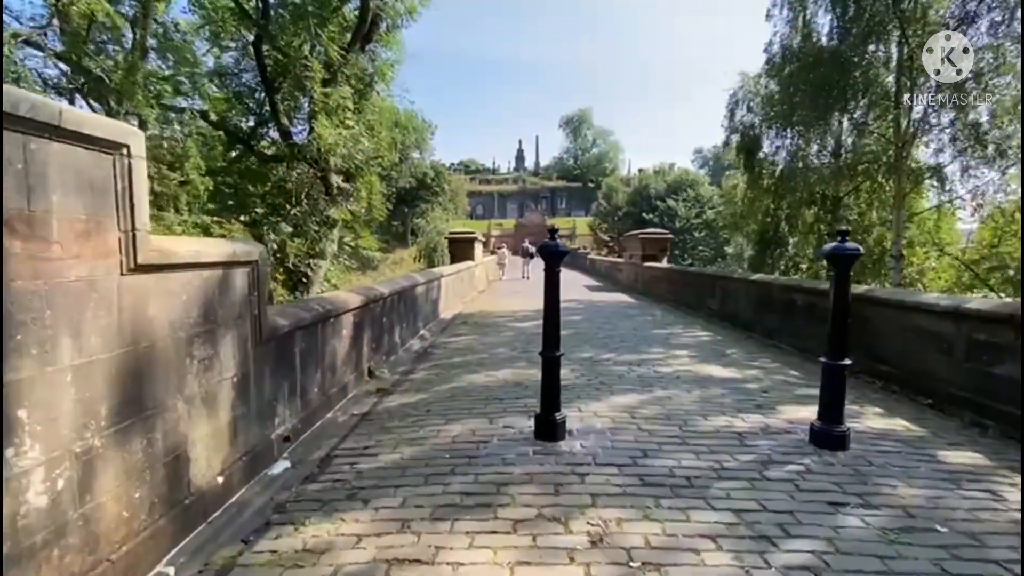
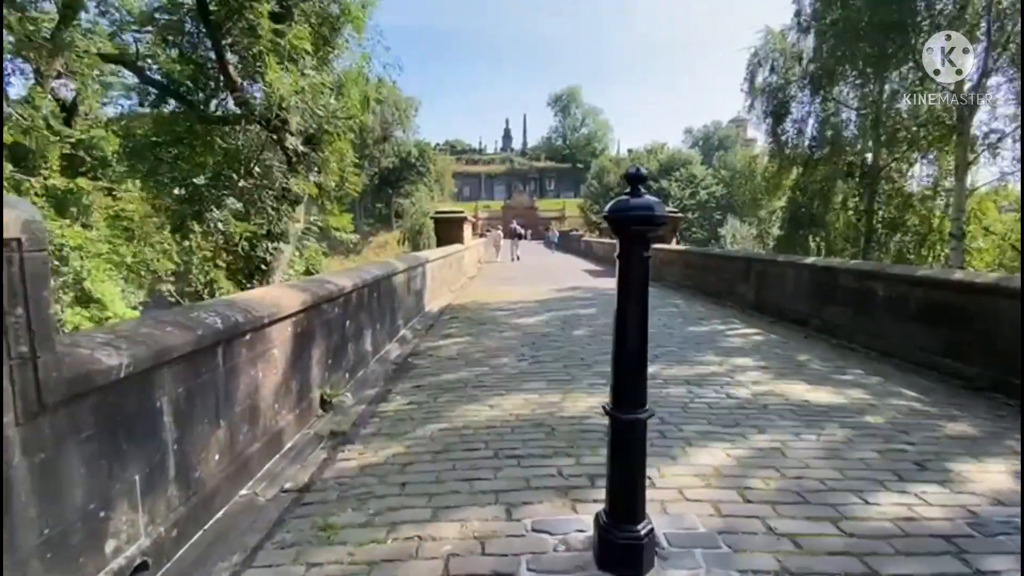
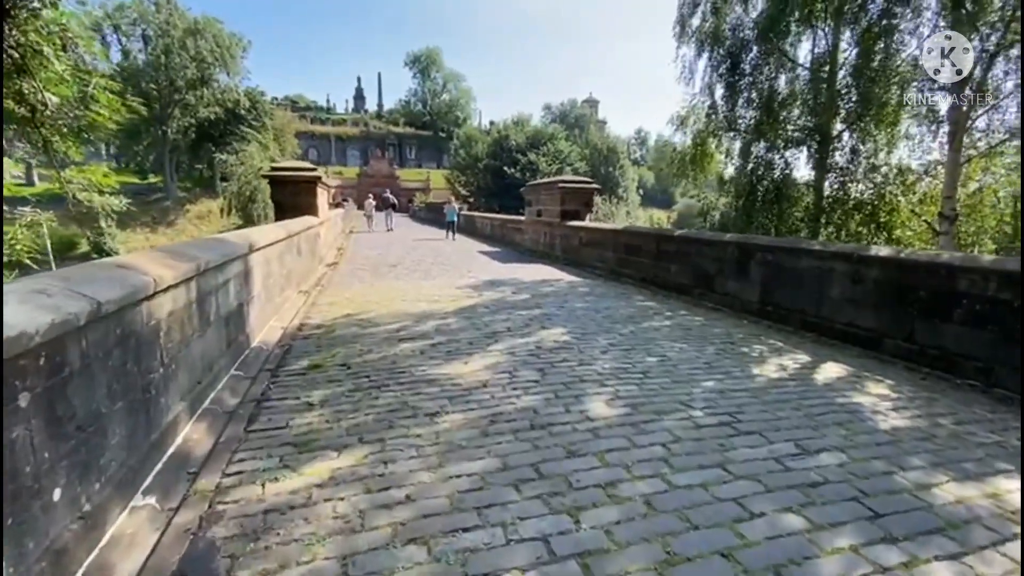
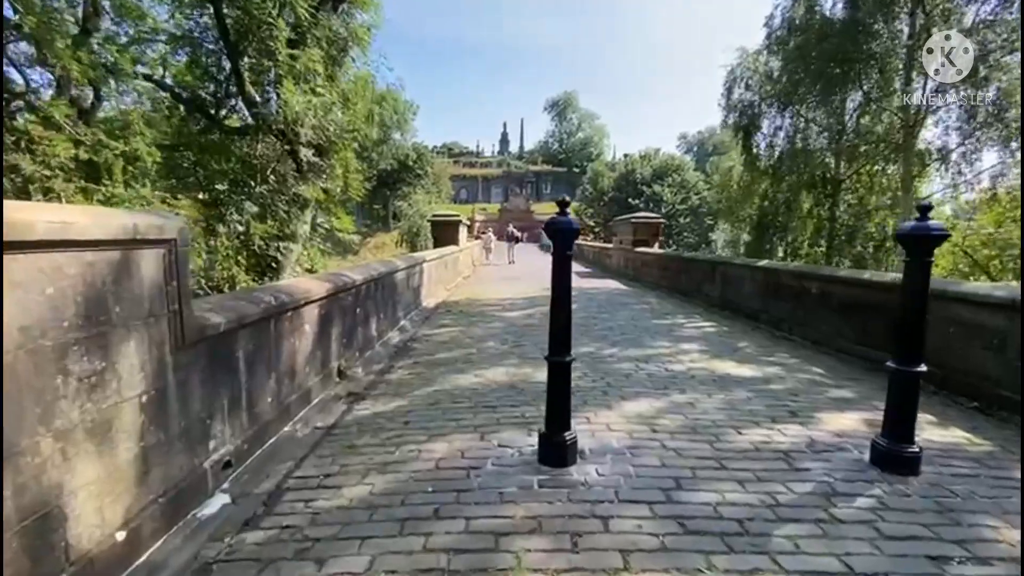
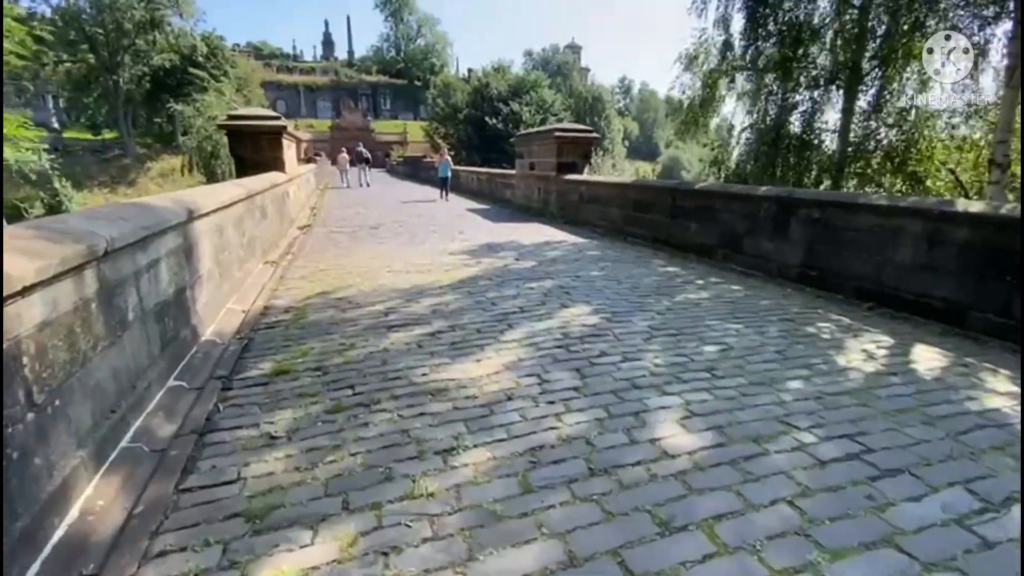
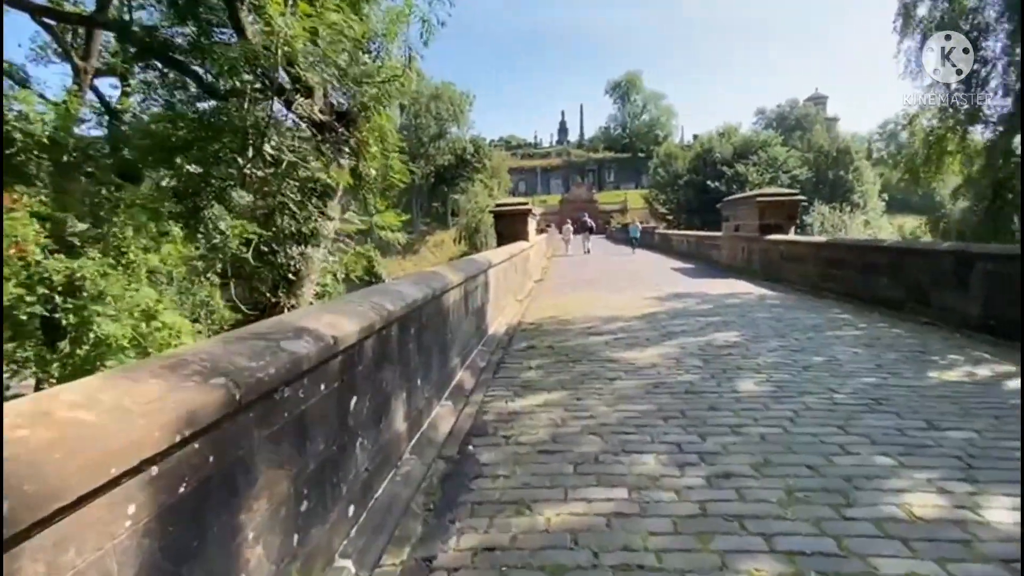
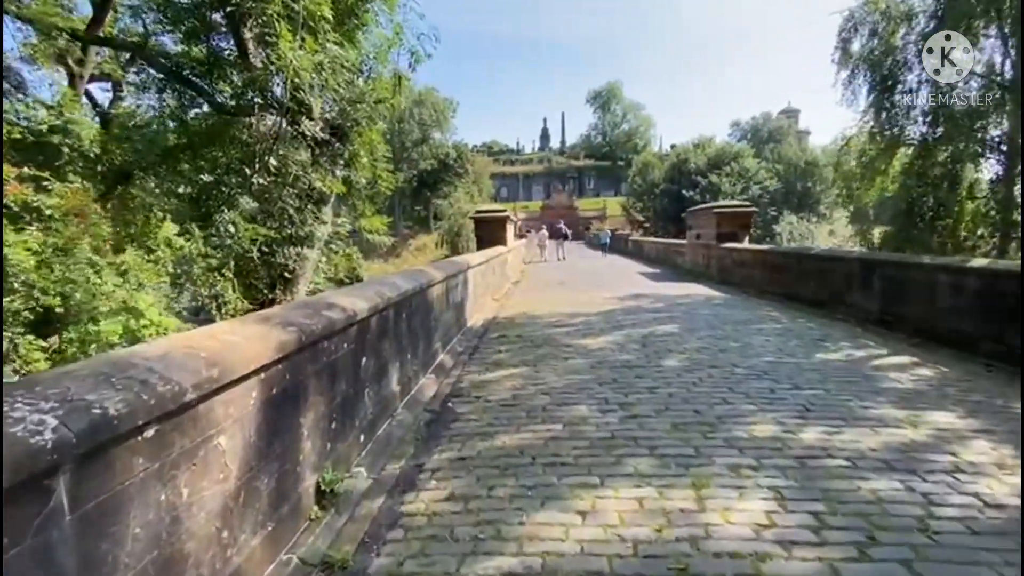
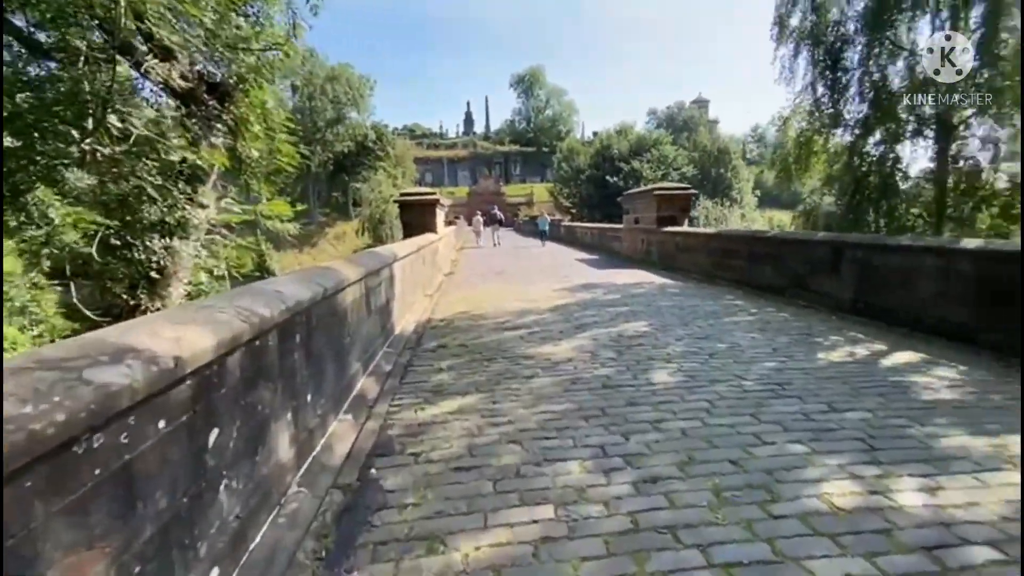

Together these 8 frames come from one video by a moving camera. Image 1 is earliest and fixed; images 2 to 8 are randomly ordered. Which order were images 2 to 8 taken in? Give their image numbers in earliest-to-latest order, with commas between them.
4, 2, 7, 6, 8, 3, 5
